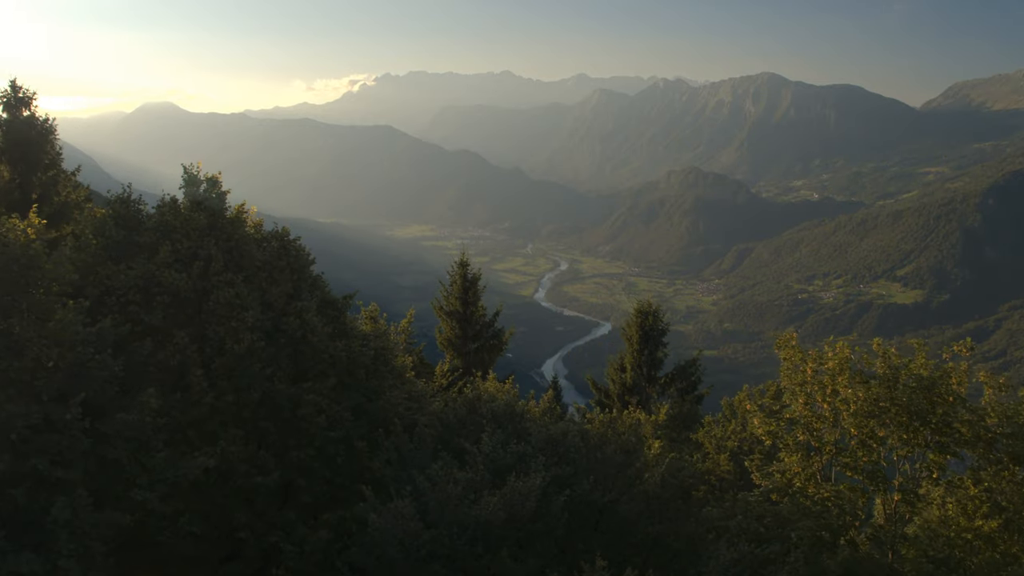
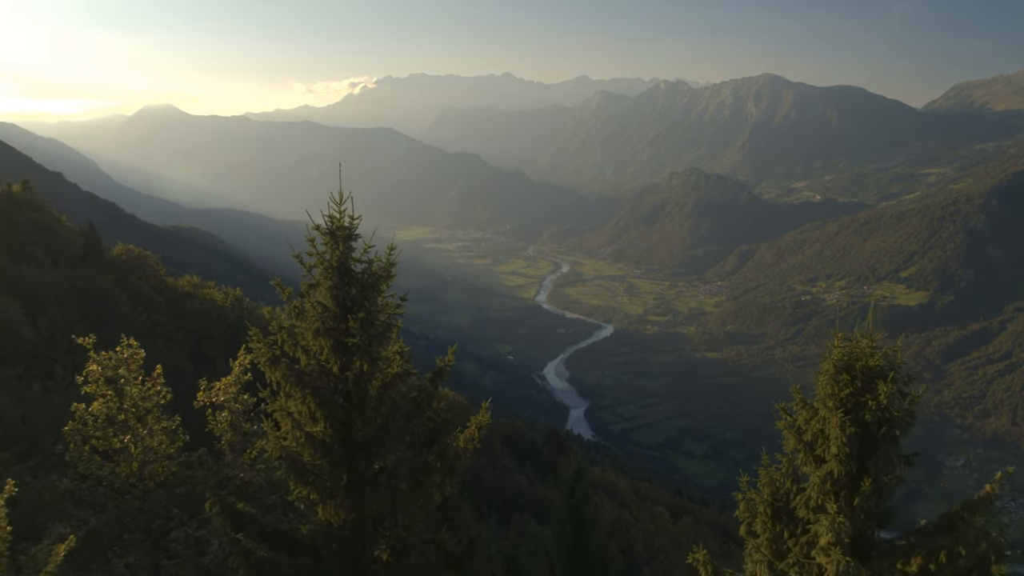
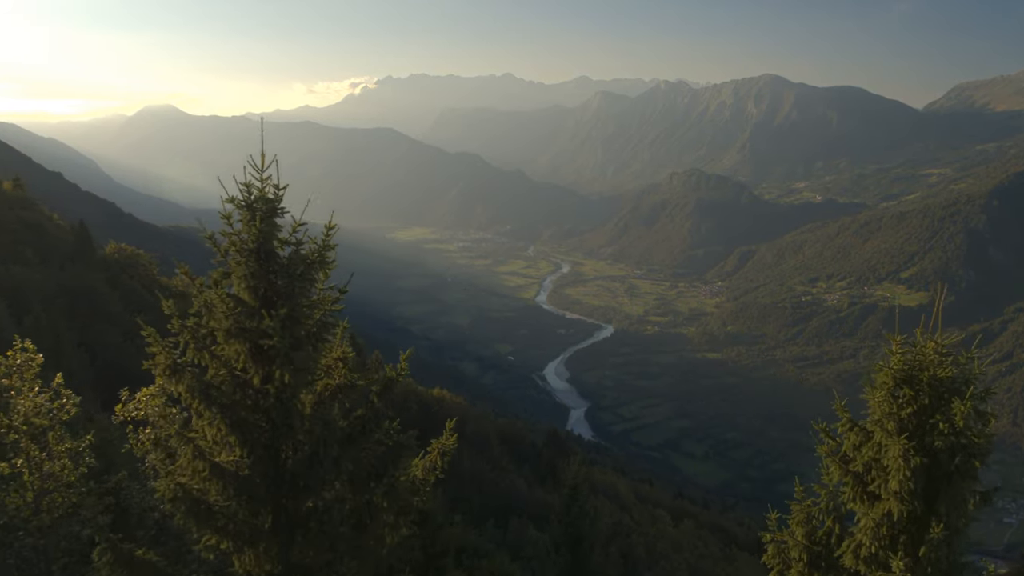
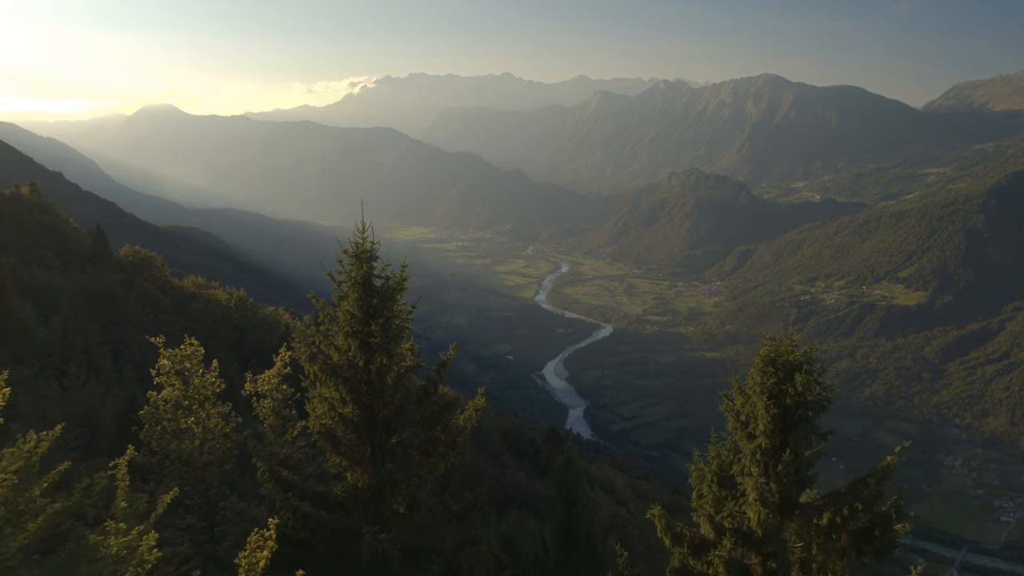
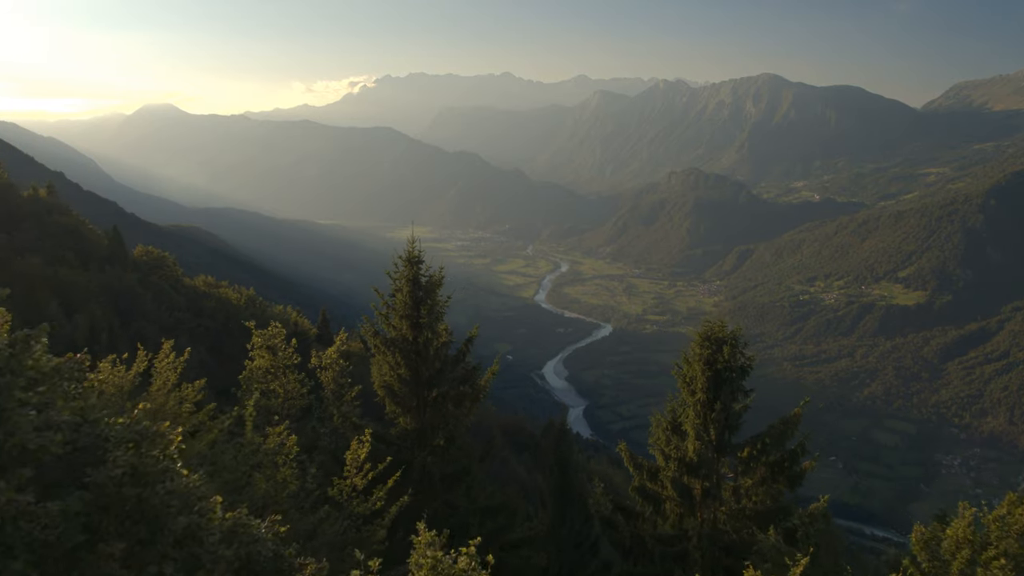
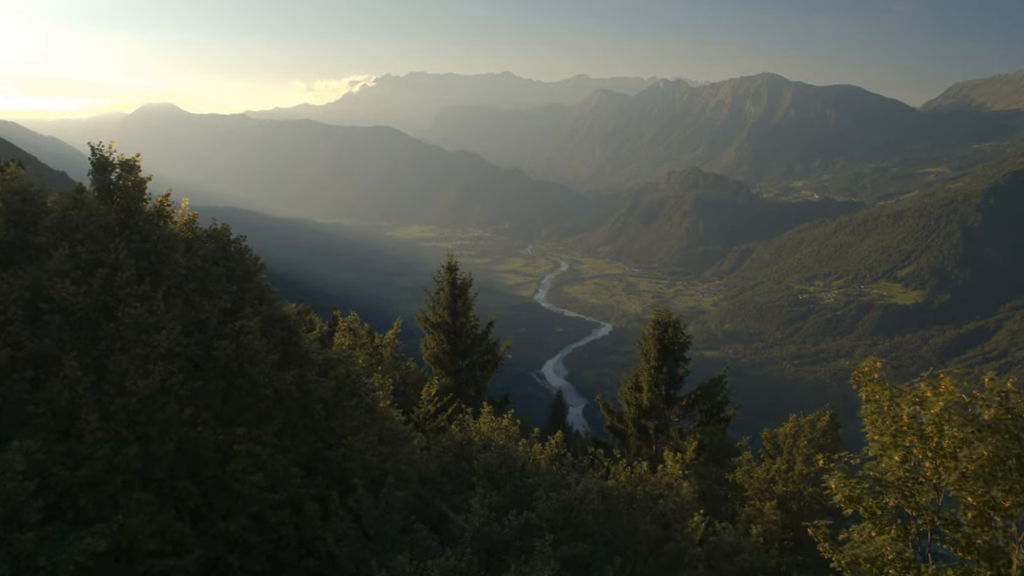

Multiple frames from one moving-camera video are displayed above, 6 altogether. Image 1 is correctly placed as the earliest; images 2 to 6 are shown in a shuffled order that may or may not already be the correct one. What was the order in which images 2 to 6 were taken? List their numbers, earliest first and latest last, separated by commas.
6, 5, 4, 2, 3
